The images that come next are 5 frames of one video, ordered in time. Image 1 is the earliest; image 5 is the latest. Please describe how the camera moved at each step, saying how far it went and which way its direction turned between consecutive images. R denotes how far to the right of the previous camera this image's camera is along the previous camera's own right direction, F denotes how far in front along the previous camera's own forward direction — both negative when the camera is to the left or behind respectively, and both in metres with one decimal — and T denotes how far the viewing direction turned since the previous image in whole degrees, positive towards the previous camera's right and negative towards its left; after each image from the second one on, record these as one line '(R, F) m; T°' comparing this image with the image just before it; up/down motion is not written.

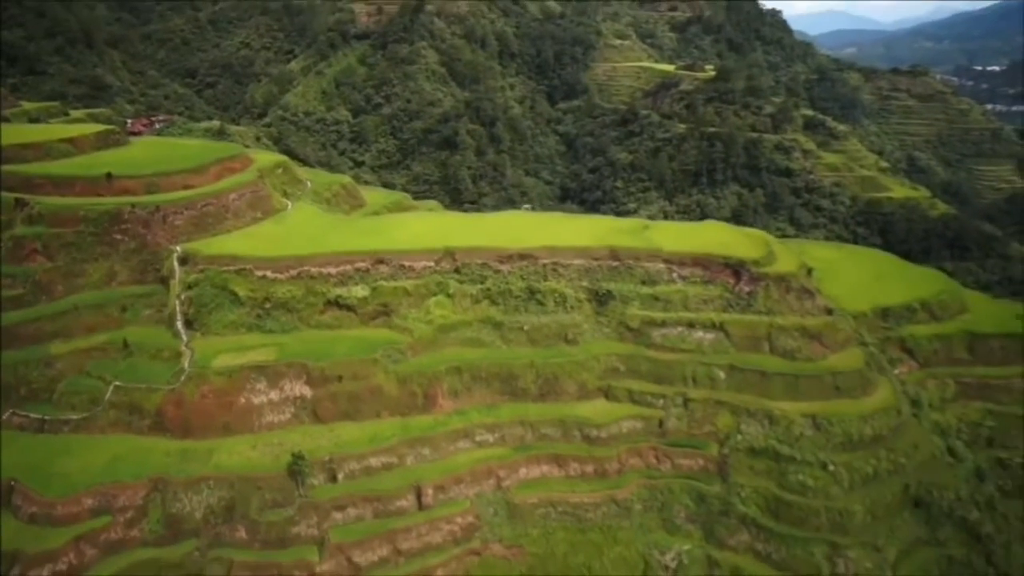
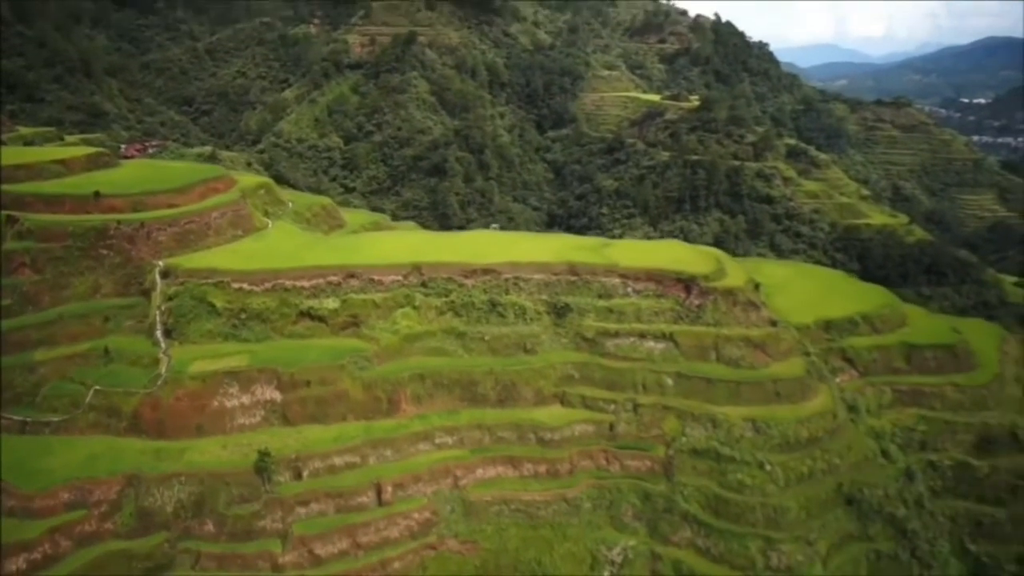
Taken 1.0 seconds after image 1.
(+0.7, -1.0) m; 0°
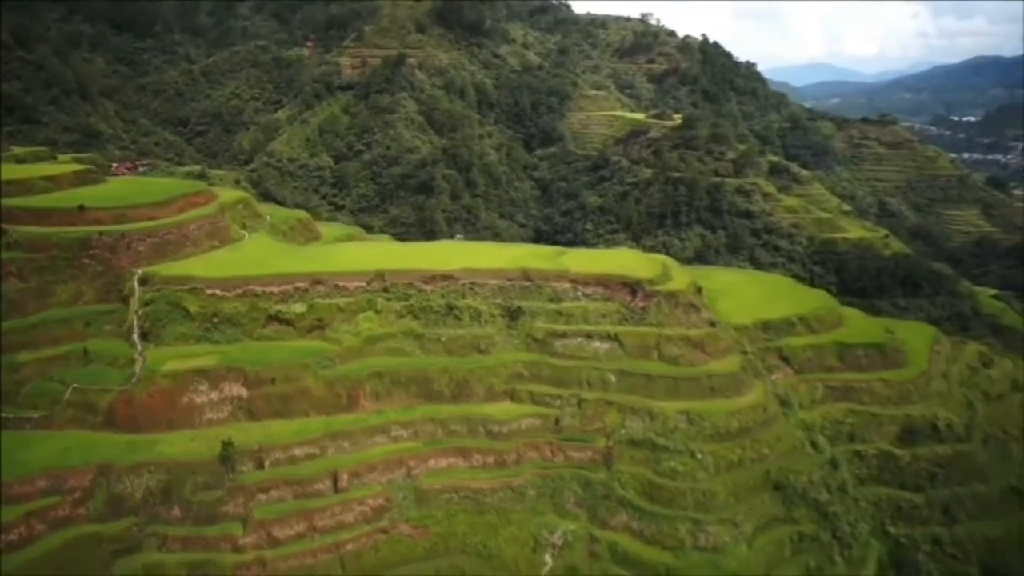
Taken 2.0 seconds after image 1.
(+0.9, -1.2) m; 0°
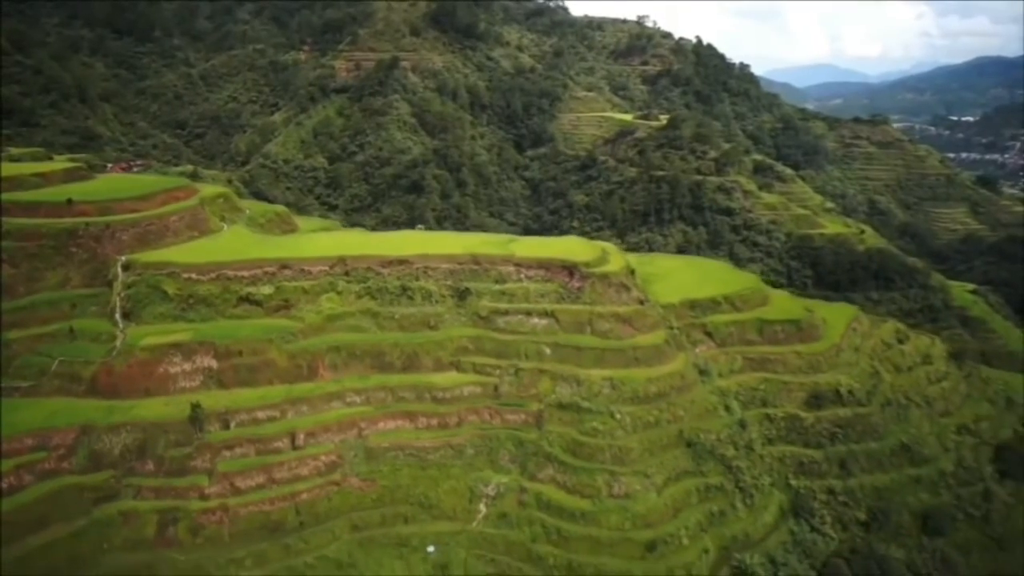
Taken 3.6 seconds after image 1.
(+1.4, -1.9) m; -1°
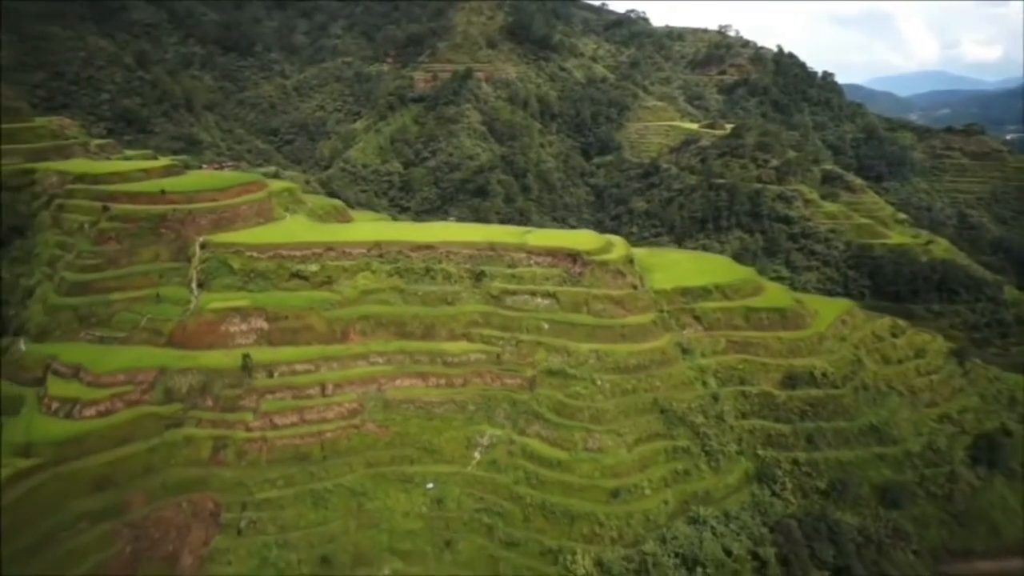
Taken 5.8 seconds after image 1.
(+2.1, -2.7) m; -6°
